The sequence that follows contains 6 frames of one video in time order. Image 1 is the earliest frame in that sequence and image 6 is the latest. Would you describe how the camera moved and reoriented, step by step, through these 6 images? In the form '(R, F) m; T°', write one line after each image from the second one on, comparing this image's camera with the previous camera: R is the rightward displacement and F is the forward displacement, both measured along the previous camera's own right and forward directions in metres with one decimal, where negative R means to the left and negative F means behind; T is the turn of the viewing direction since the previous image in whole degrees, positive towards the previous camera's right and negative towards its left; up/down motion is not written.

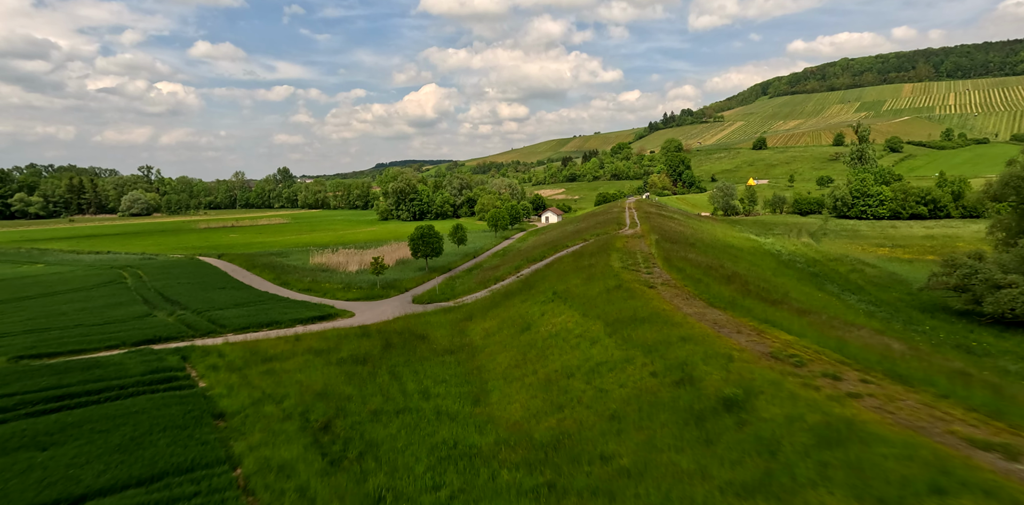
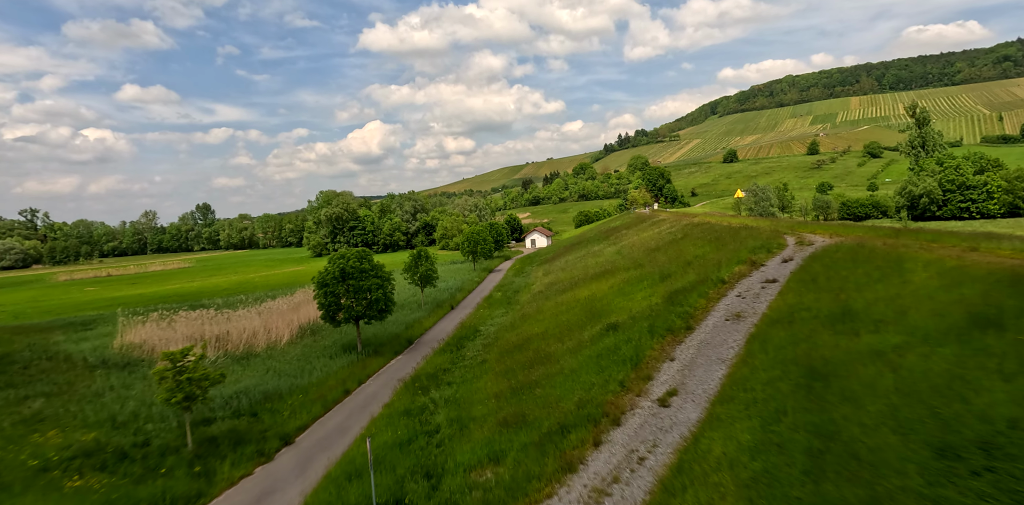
(-3.6, +31.3) m; +5°
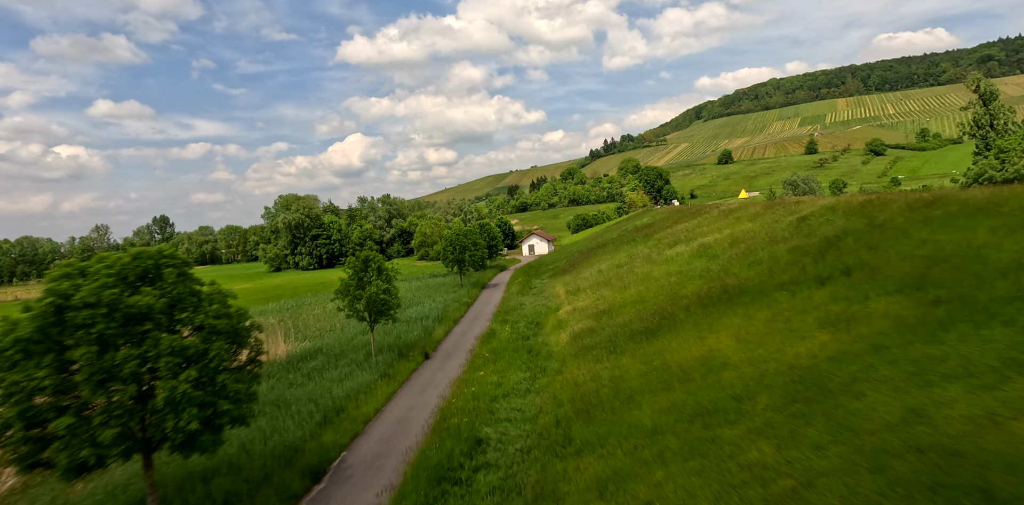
(-1.3, +17.0) m; +2°
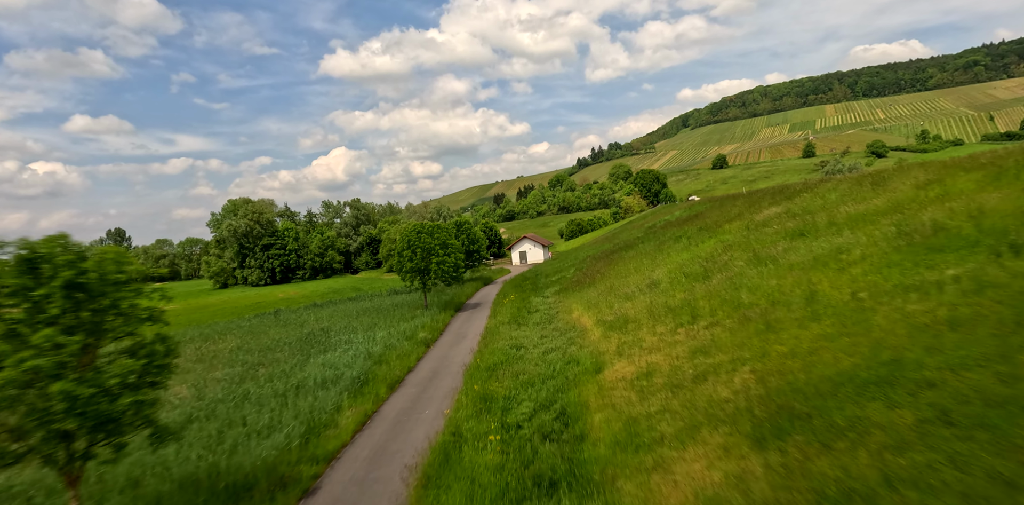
(-0.1, +14.8) m; +1°
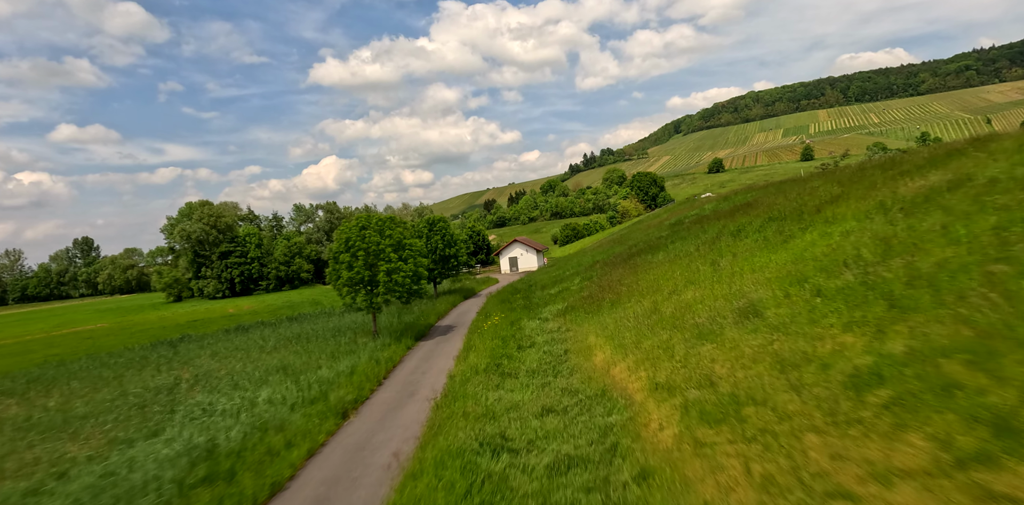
(+0.3, +9.2) m; +1°
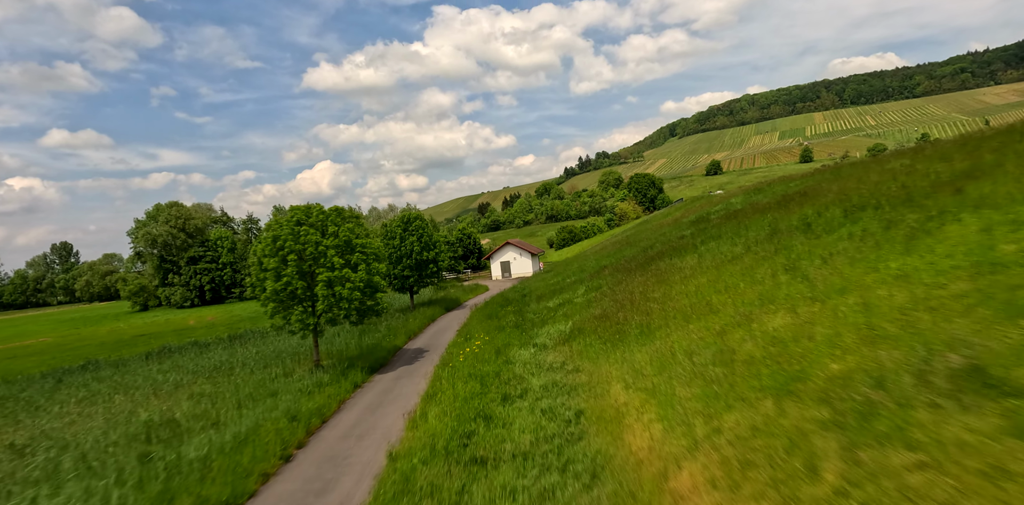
(+0.3, +5.6) m; +1°
